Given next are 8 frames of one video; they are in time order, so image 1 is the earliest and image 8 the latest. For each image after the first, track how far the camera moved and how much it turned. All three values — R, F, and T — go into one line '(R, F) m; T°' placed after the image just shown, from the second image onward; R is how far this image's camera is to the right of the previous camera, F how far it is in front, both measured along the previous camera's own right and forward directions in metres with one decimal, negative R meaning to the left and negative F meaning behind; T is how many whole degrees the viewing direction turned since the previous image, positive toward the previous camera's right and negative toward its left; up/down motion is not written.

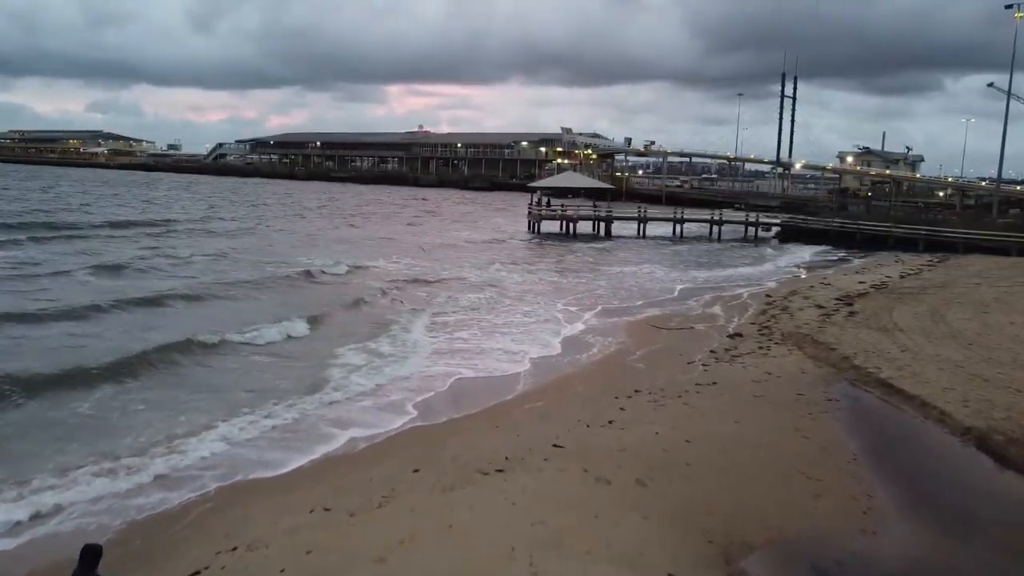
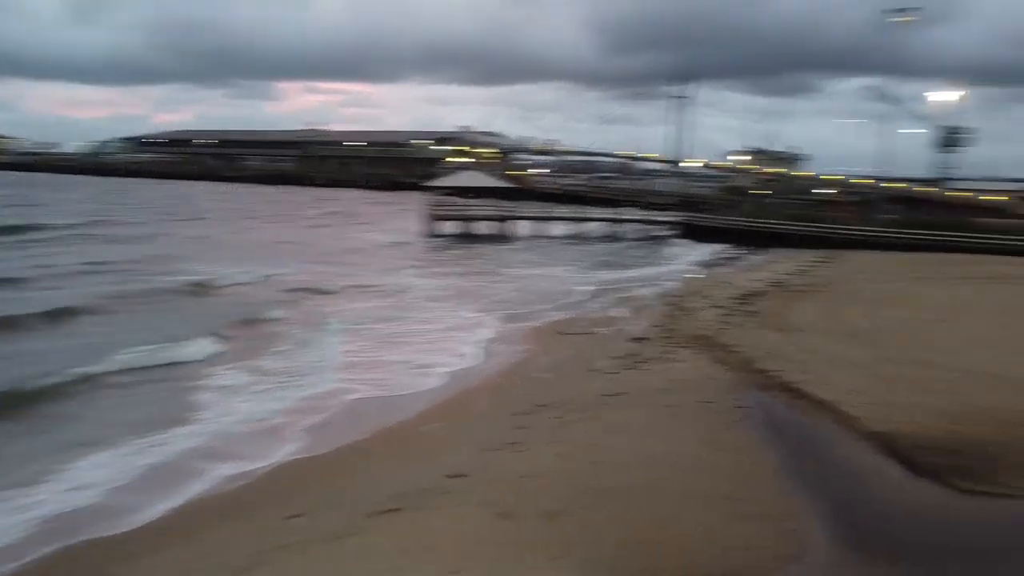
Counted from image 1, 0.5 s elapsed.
(+0.1, +0.7) m; +7°
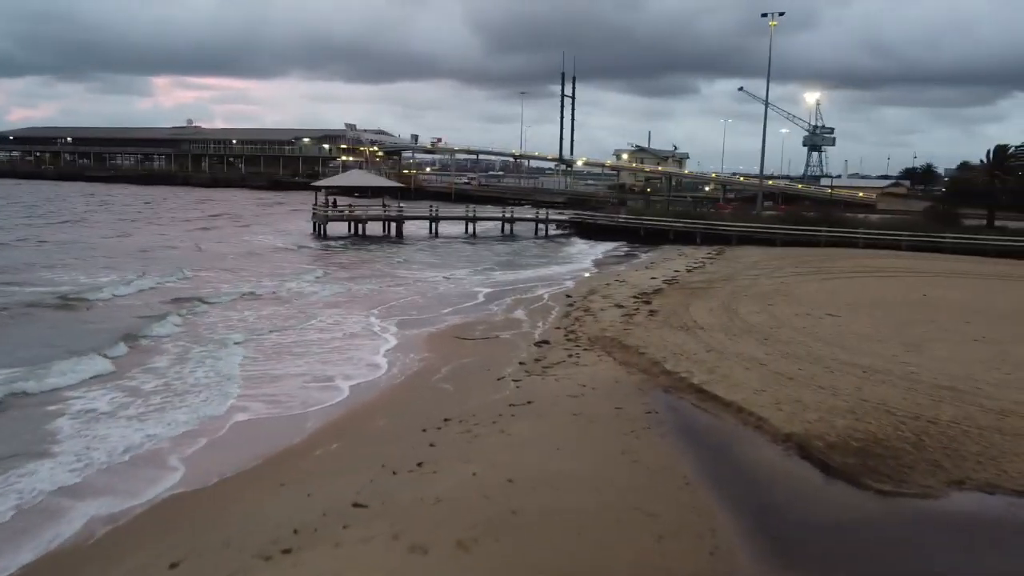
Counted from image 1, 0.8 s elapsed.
(-0.1, +0.6) m; +8°
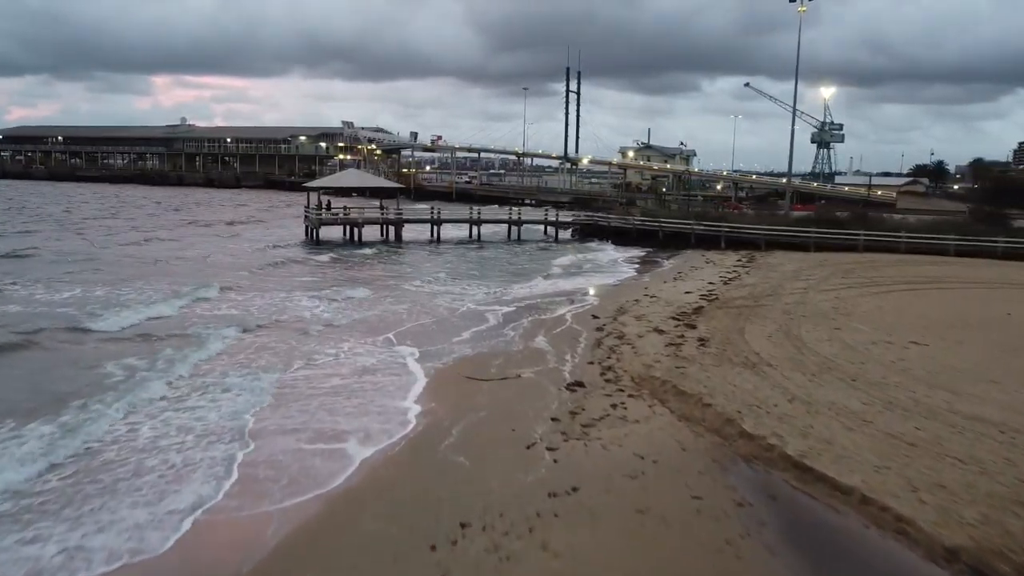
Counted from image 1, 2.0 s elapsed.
(-0.3, +2.6) m; 0°
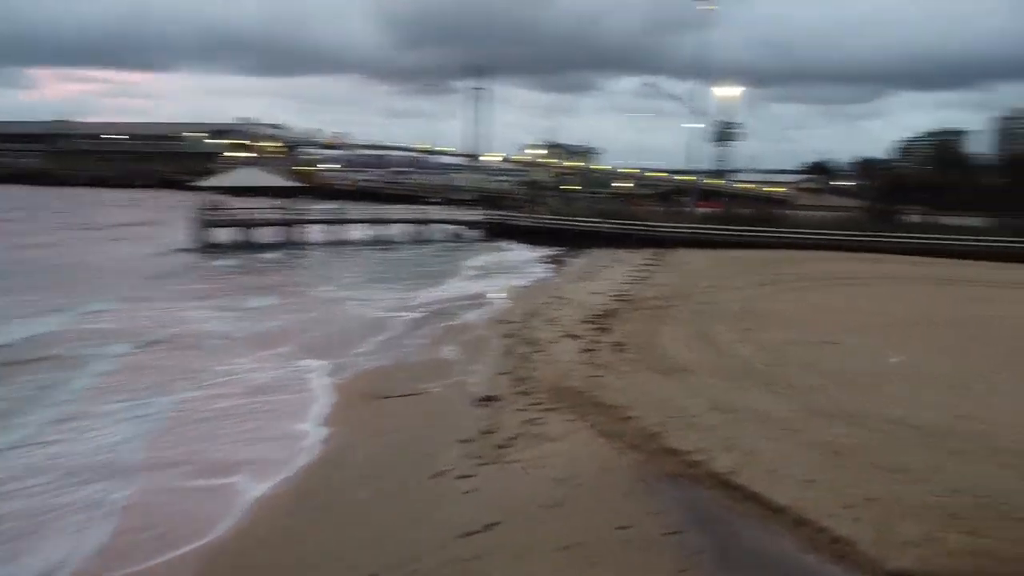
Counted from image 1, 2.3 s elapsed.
(0.0, +0.8) m; +6°
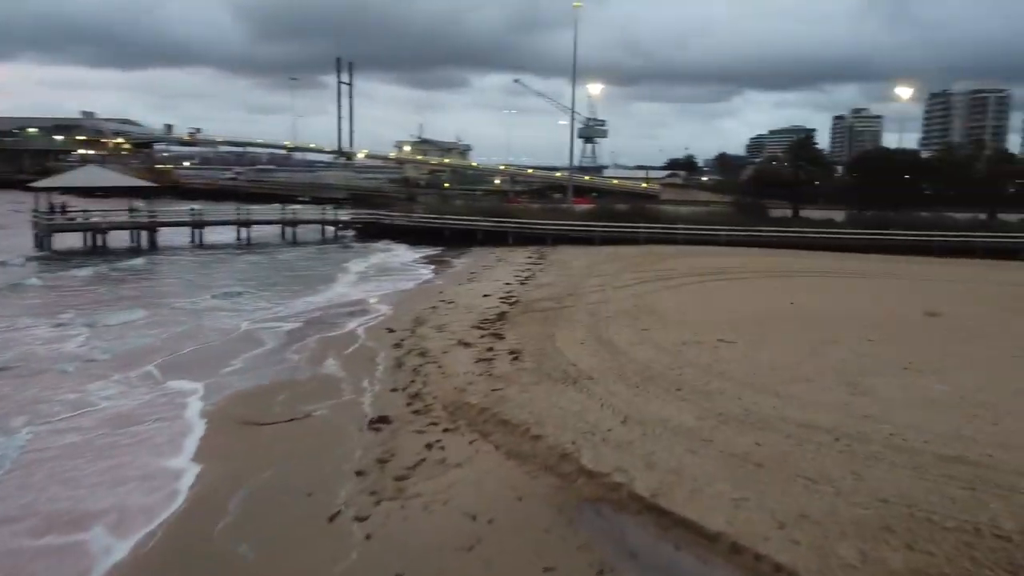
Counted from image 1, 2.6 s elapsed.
(-0.2, +0.8) m; +9°
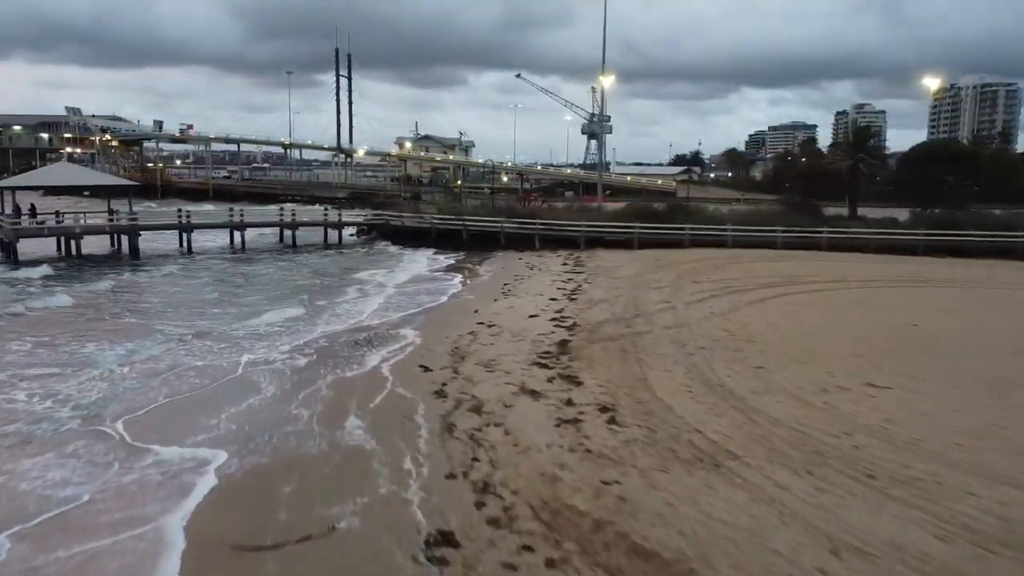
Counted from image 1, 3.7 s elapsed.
(-1.0, +3.2) m; 0°
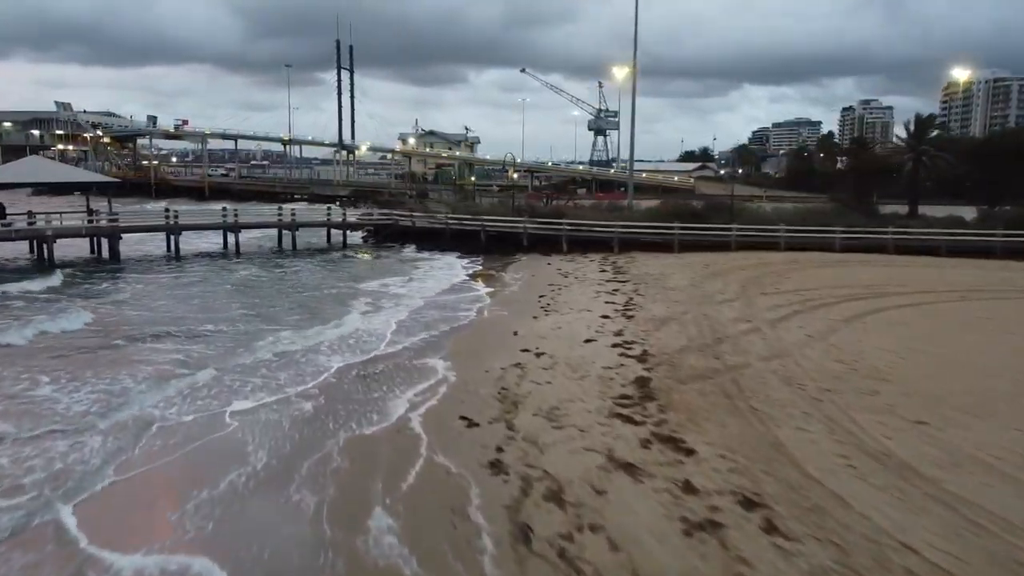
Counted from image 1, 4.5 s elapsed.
(-0.7, +2.7) m; 0°
